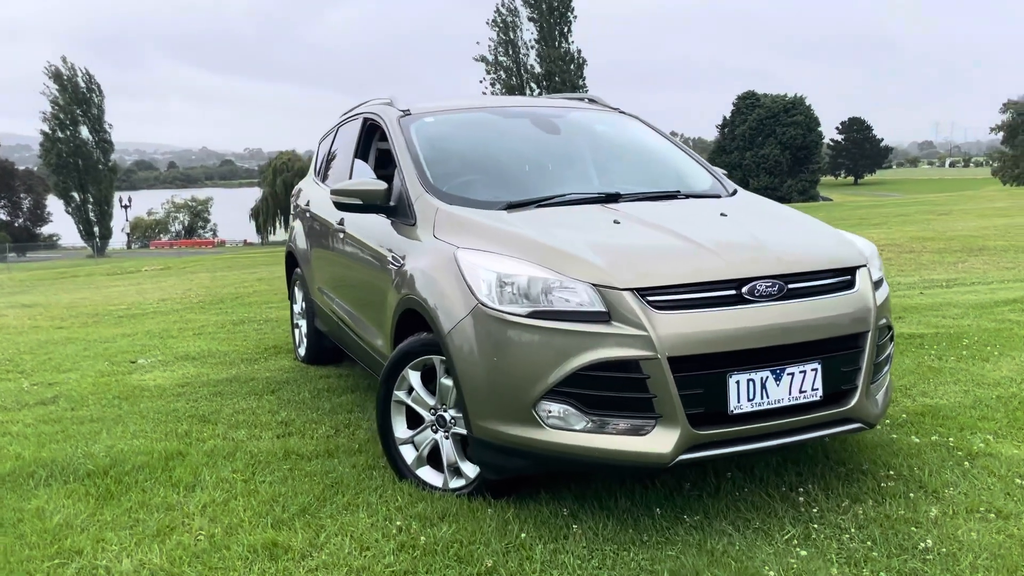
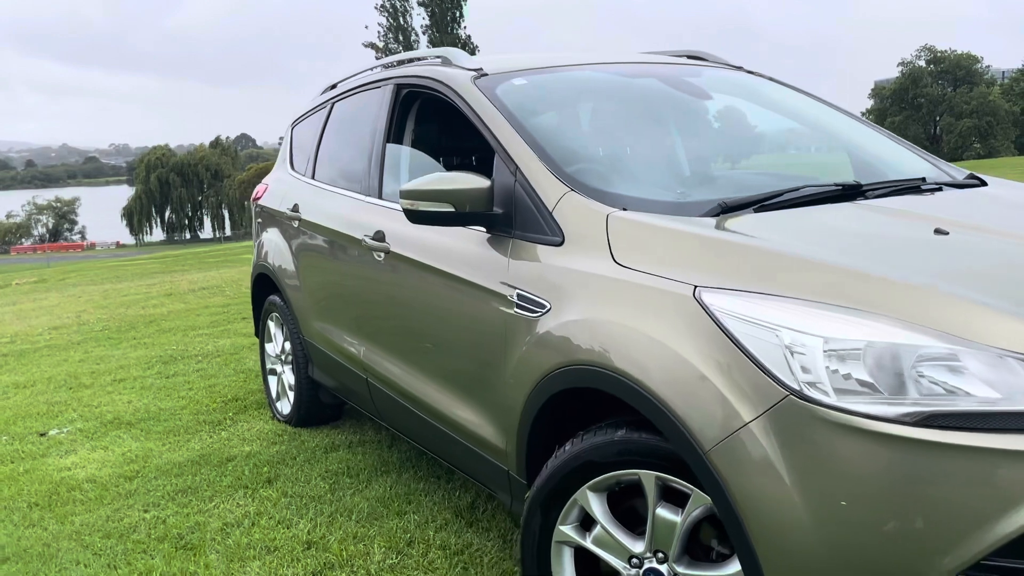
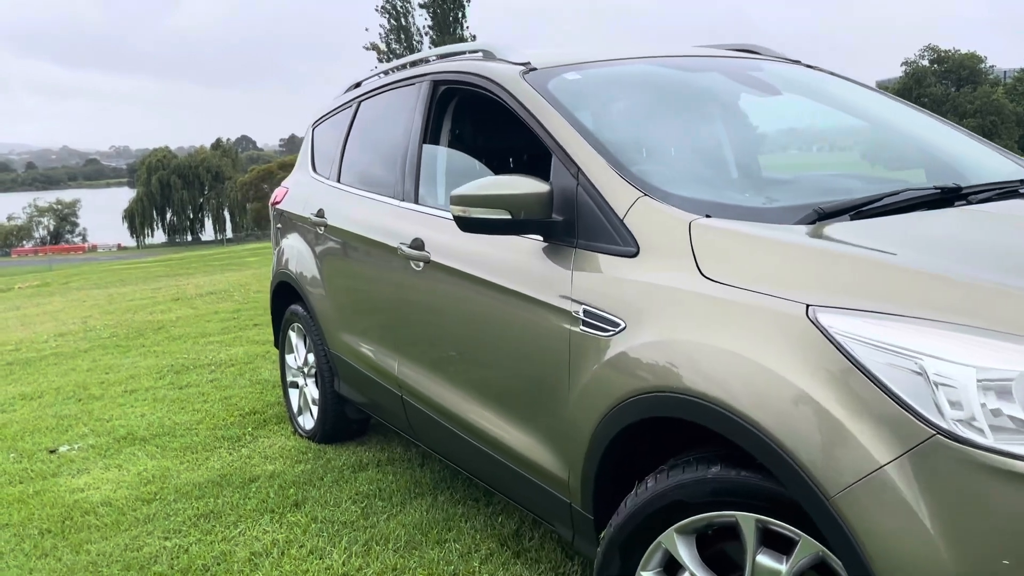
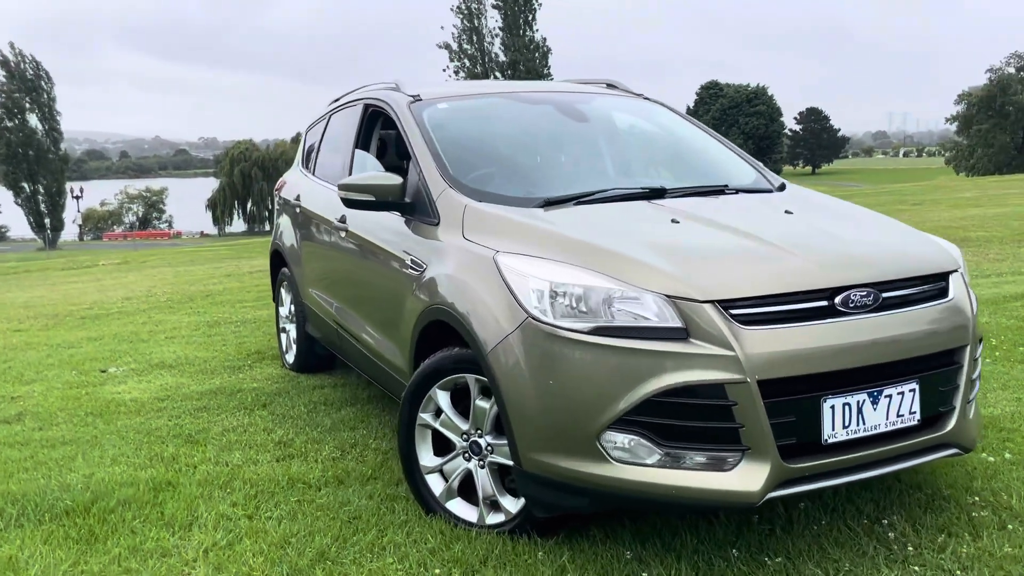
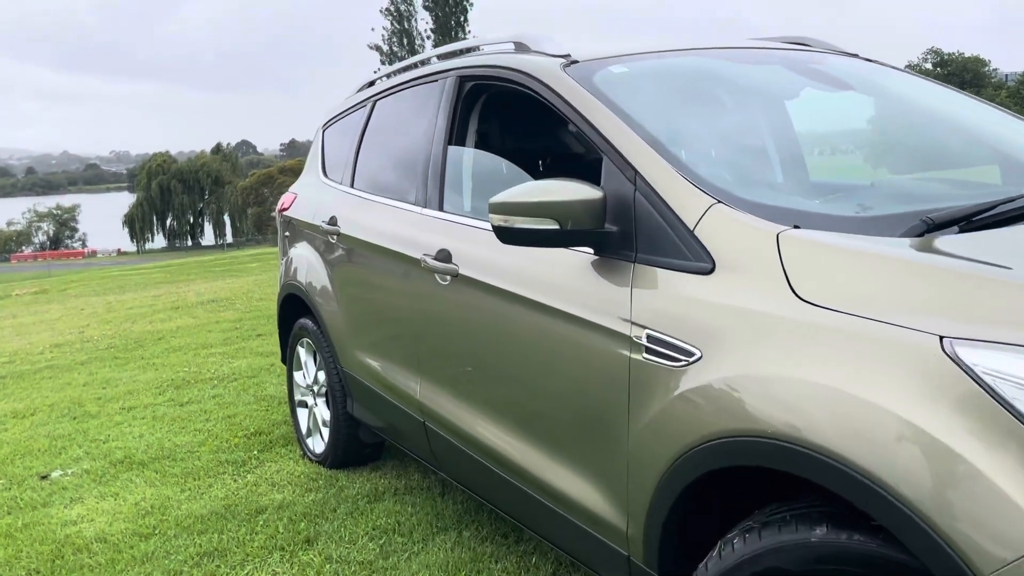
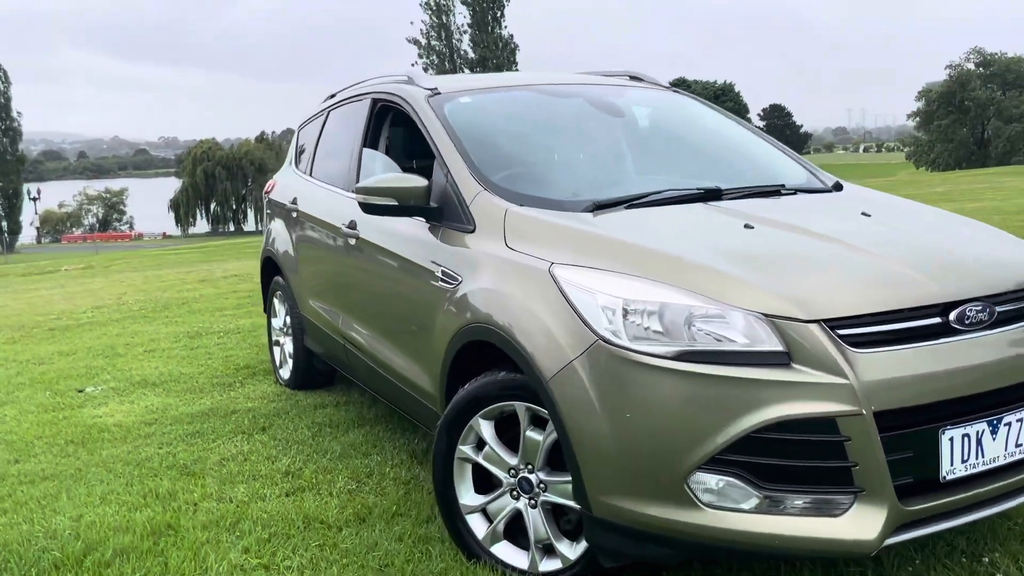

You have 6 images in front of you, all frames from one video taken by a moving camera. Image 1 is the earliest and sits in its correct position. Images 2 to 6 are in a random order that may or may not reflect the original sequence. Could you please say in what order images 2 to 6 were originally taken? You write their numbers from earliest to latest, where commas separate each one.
4, 6, 2, 3, 5
